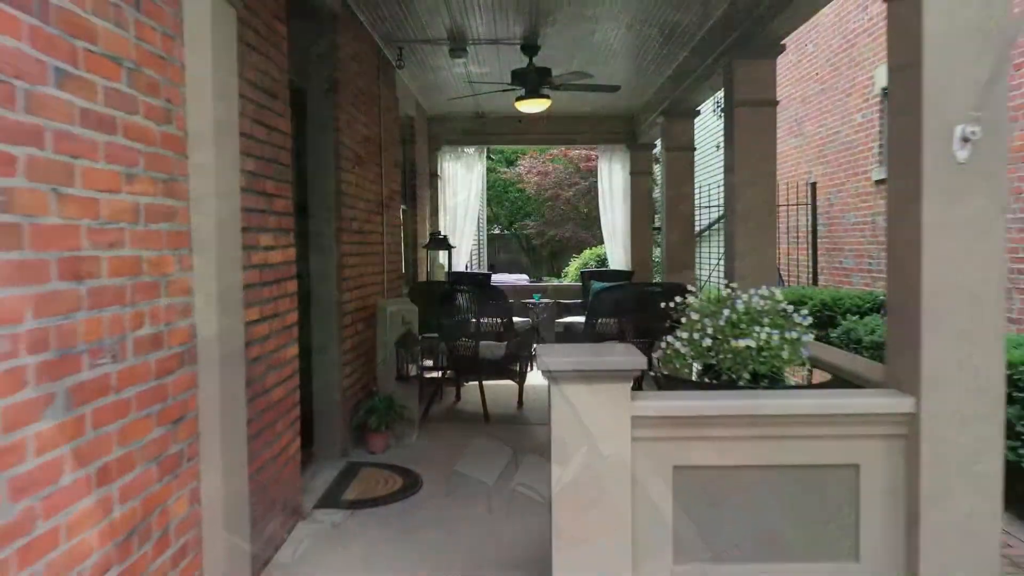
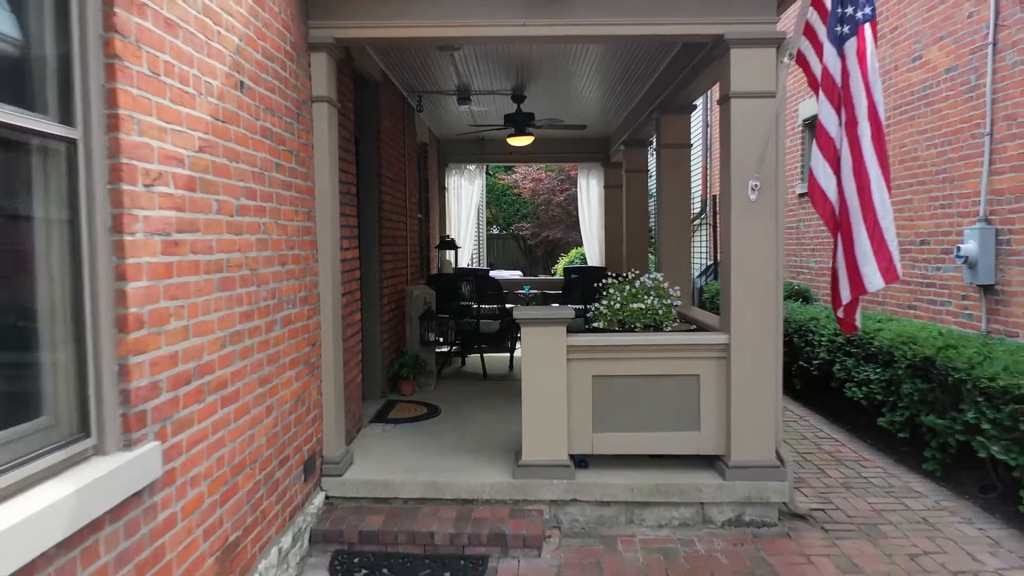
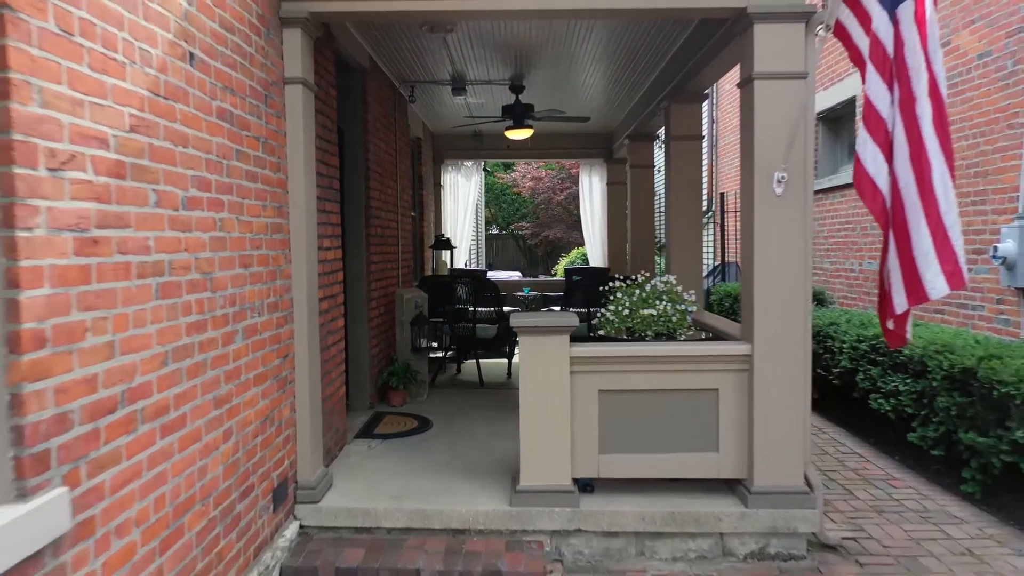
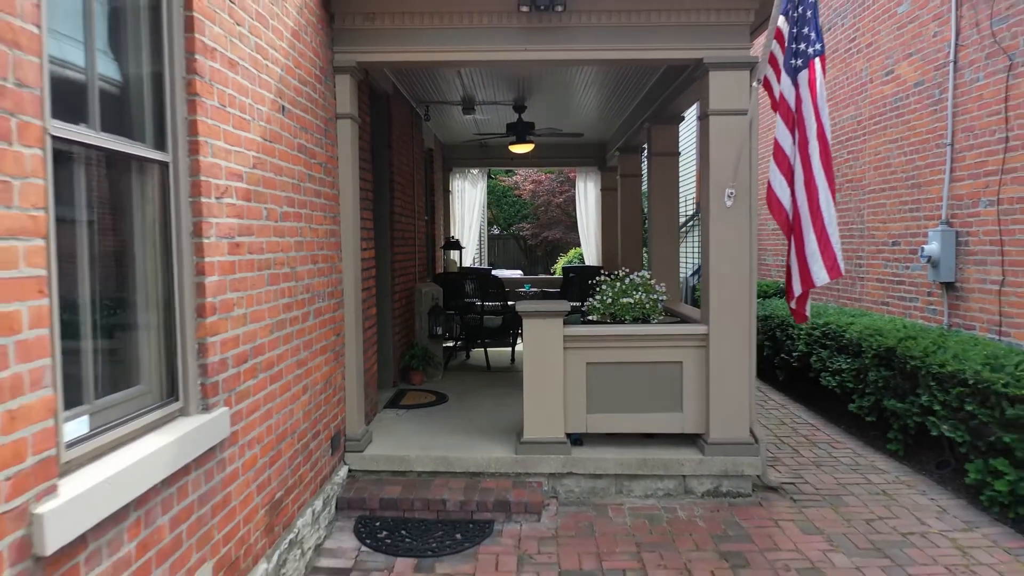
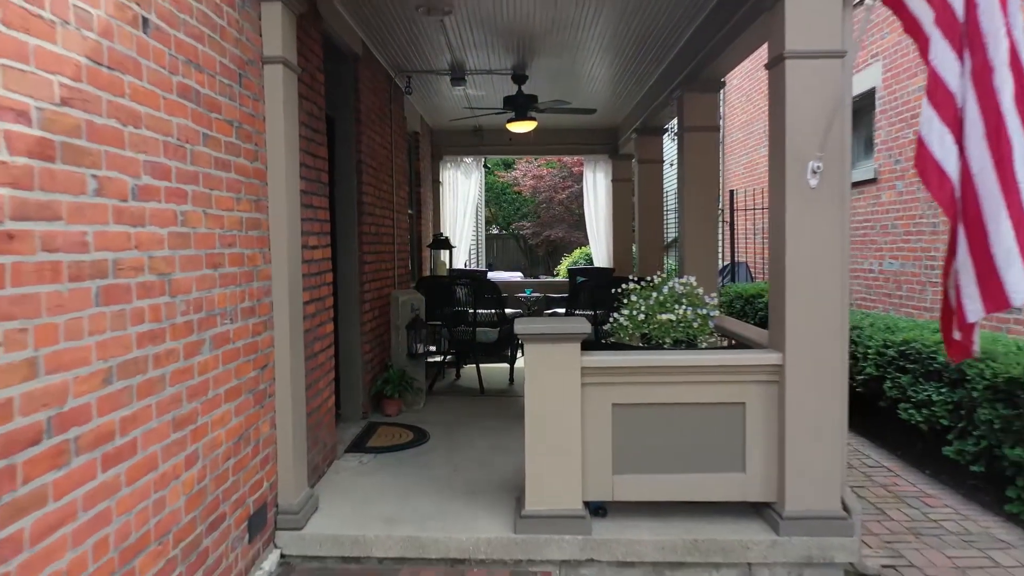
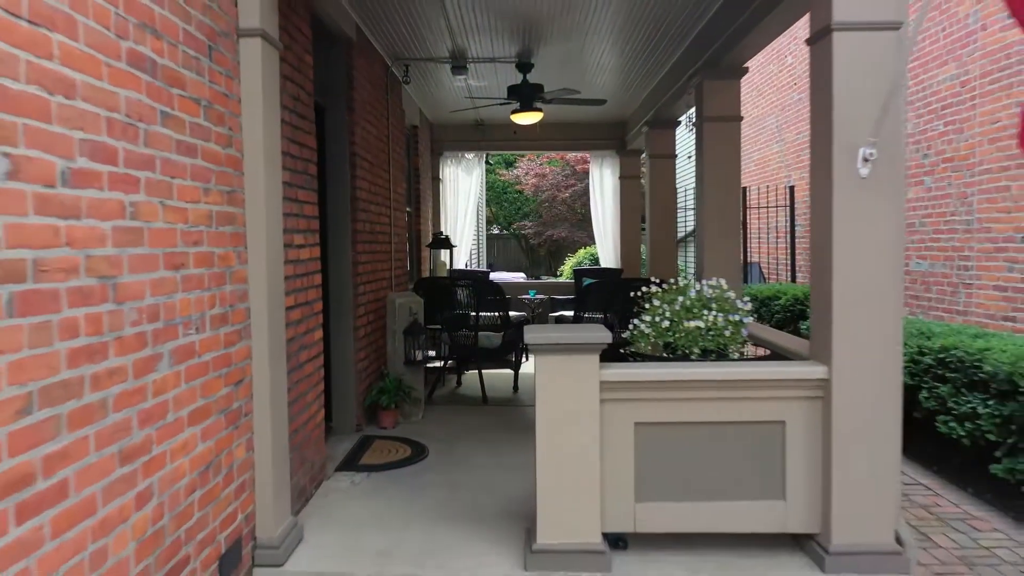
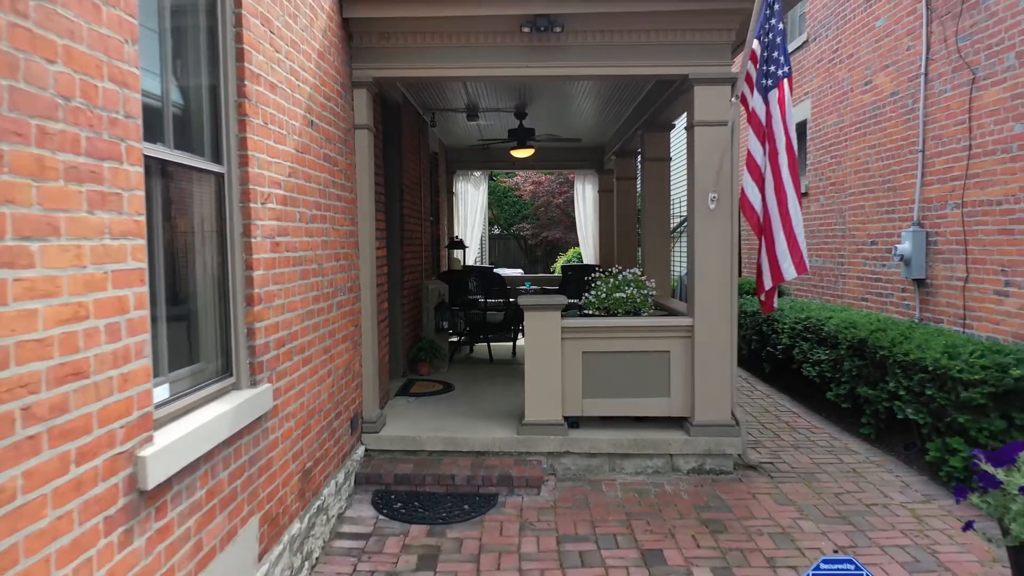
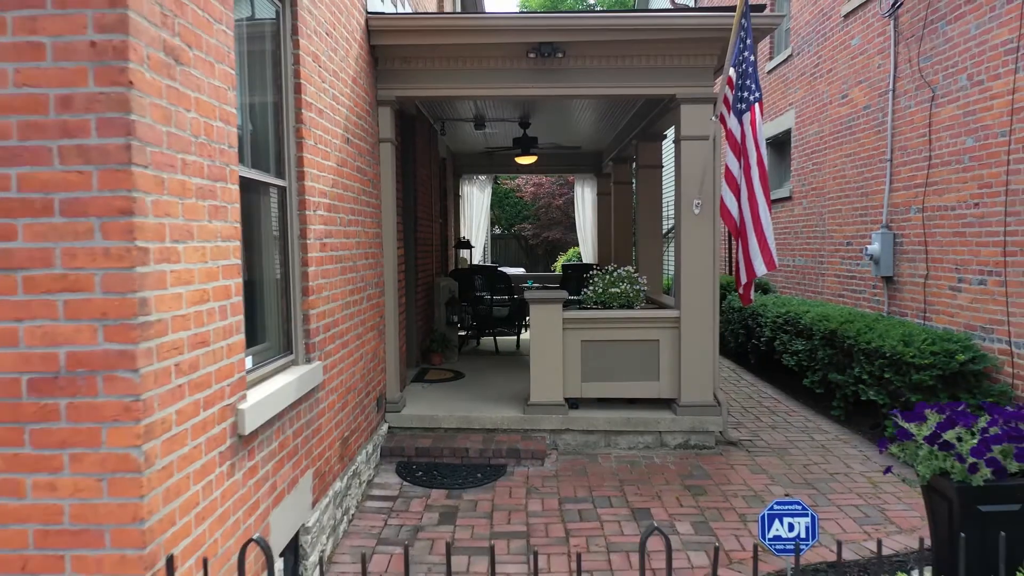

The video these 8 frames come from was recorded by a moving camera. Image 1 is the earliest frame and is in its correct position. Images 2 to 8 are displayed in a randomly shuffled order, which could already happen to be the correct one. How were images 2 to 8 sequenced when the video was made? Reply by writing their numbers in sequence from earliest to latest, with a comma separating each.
6, 5, 3, 2, 4, 7, 8
